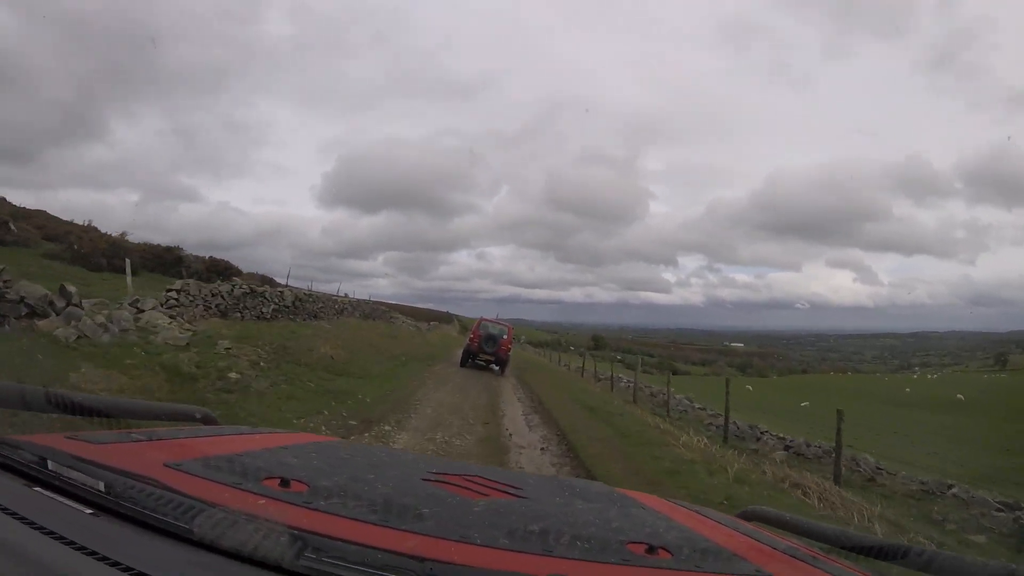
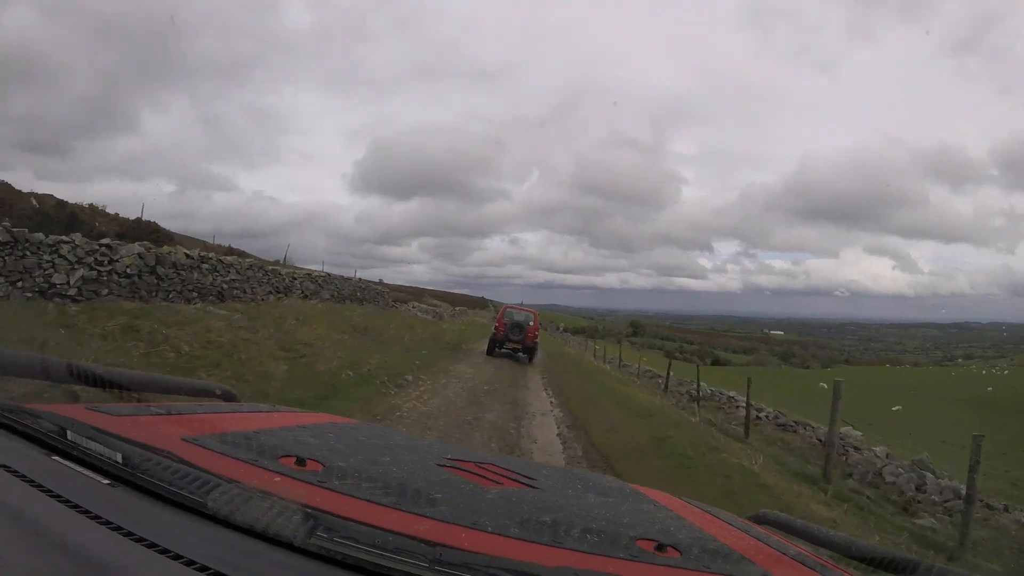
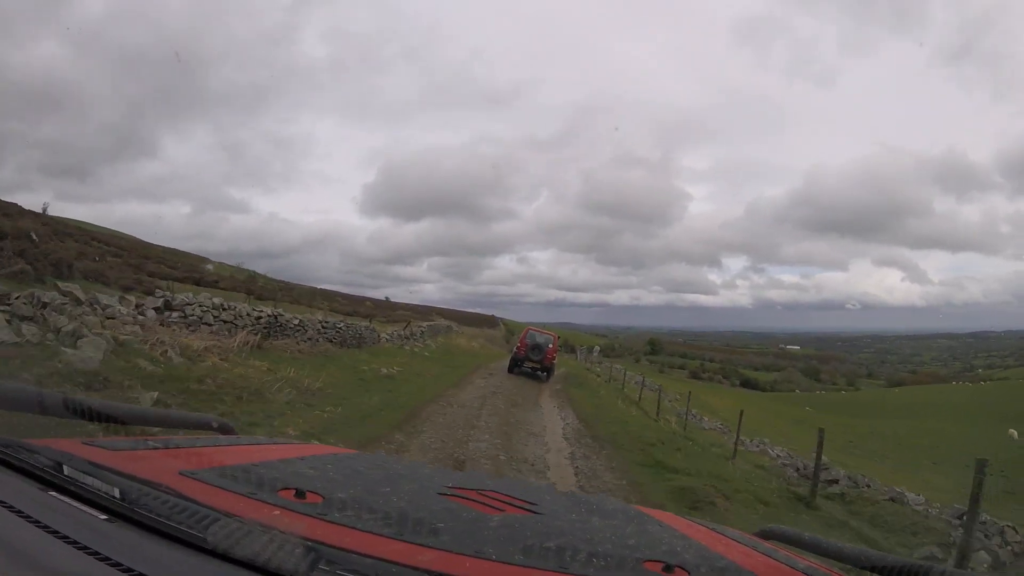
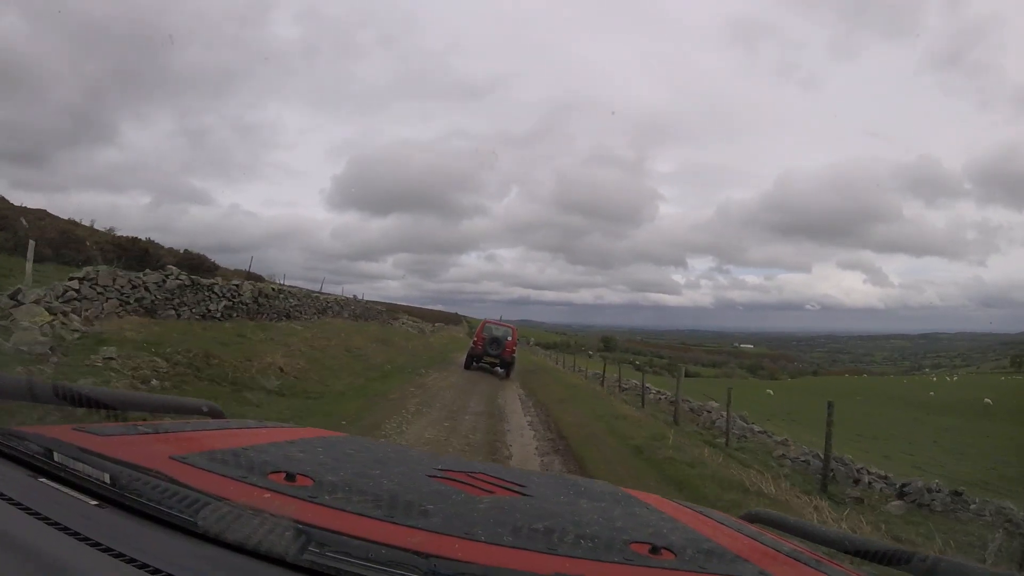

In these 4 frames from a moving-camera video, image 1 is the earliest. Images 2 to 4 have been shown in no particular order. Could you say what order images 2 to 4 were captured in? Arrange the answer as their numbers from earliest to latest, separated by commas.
4, 2, 3
